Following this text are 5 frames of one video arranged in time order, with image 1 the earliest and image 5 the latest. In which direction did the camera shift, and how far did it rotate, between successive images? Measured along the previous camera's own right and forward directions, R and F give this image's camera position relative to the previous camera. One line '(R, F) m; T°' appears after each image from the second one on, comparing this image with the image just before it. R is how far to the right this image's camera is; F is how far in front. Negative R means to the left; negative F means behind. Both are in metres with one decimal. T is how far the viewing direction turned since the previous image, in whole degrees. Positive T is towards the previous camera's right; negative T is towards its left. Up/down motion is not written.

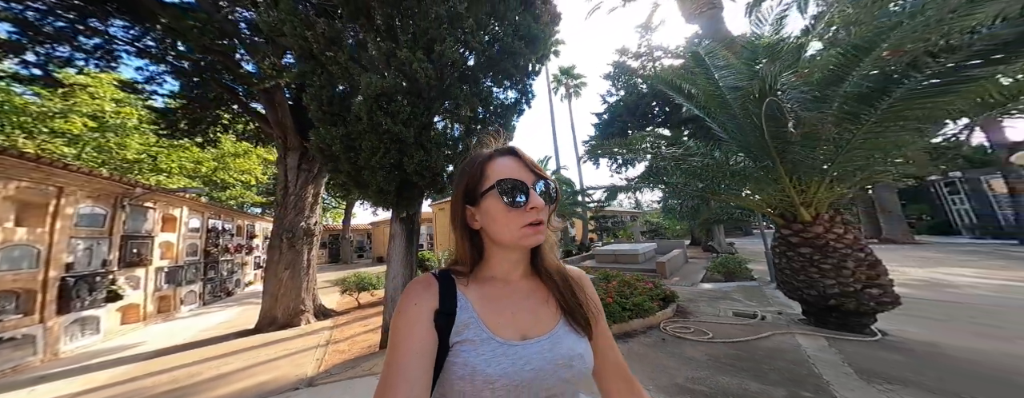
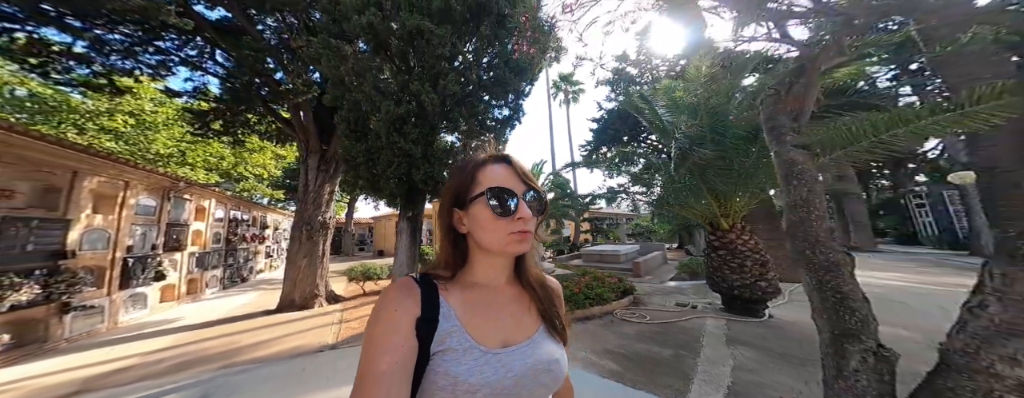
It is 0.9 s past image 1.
(+0.3, -0.9) m; 0°
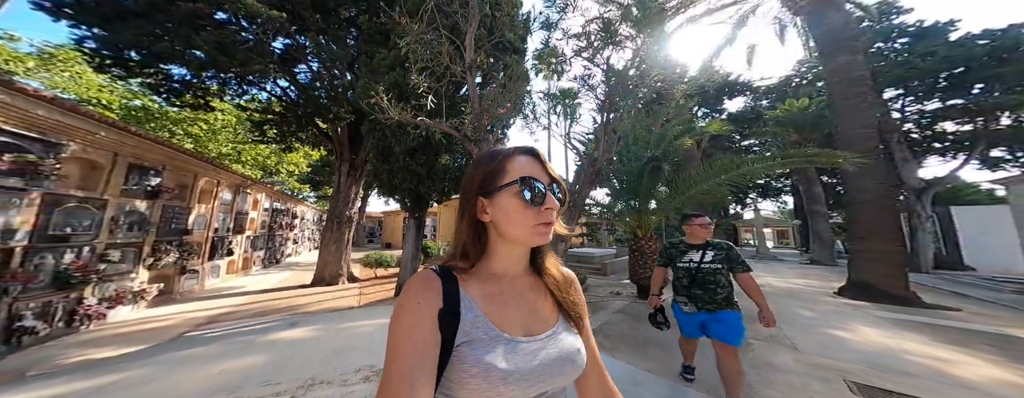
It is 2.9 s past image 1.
(+0.8, -1.8) m; -2°
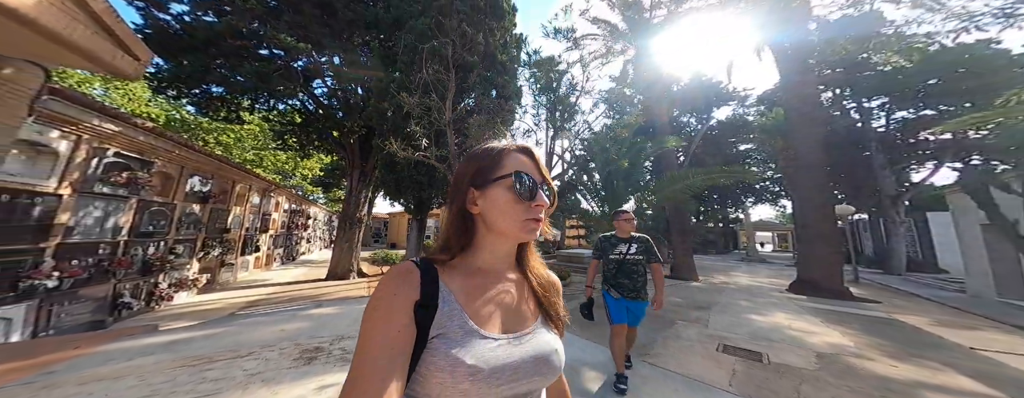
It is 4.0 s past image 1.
(+0.4, -1.0) m; -1°
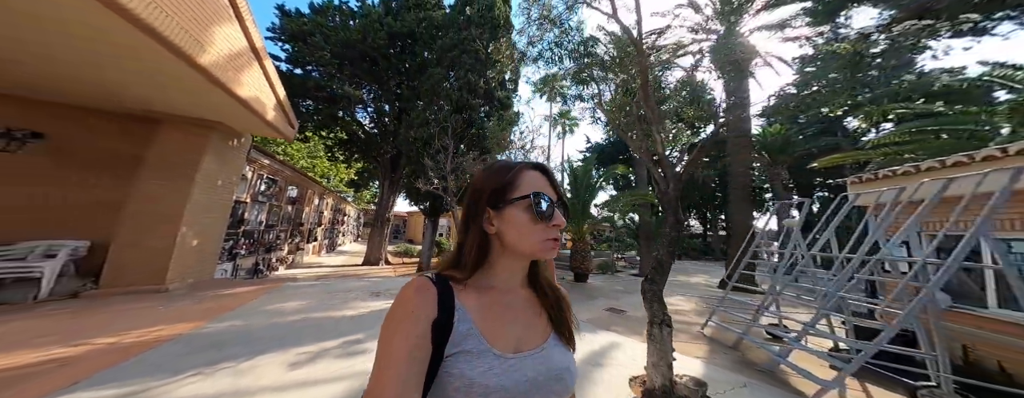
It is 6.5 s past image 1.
(+0.9, -2.3) m; -4°
